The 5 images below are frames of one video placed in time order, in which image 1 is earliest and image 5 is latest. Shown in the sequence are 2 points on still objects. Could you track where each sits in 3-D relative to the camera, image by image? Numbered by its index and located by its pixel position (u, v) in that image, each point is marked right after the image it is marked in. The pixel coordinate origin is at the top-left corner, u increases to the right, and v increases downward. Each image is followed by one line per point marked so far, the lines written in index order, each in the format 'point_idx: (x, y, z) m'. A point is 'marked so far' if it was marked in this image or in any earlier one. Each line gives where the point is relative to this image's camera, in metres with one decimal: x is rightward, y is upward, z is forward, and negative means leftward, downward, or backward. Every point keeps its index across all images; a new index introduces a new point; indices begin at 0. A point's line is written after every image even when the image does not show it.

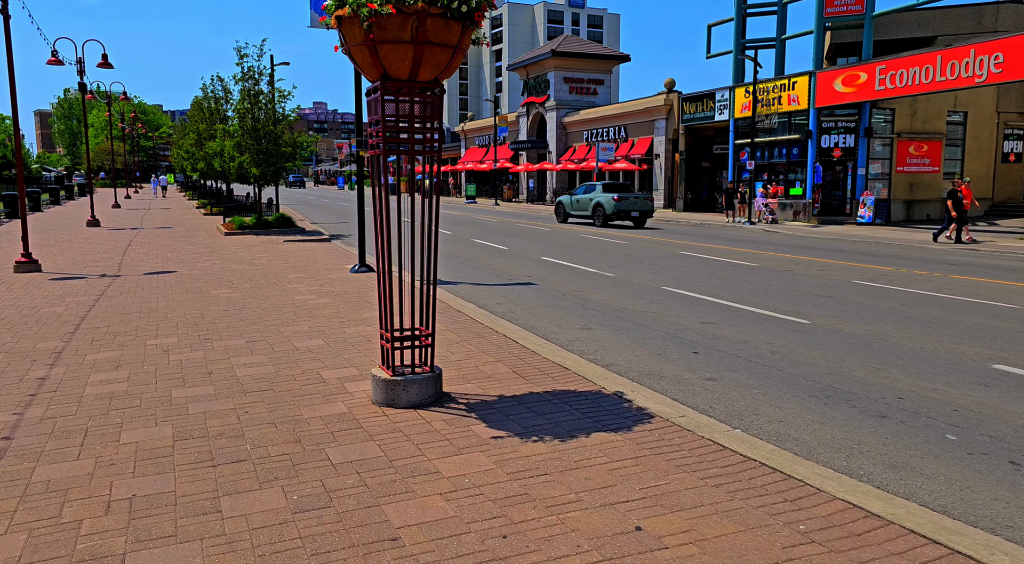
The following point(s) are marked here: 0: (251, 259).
0: (-5.8, +0.5, +18.0) m
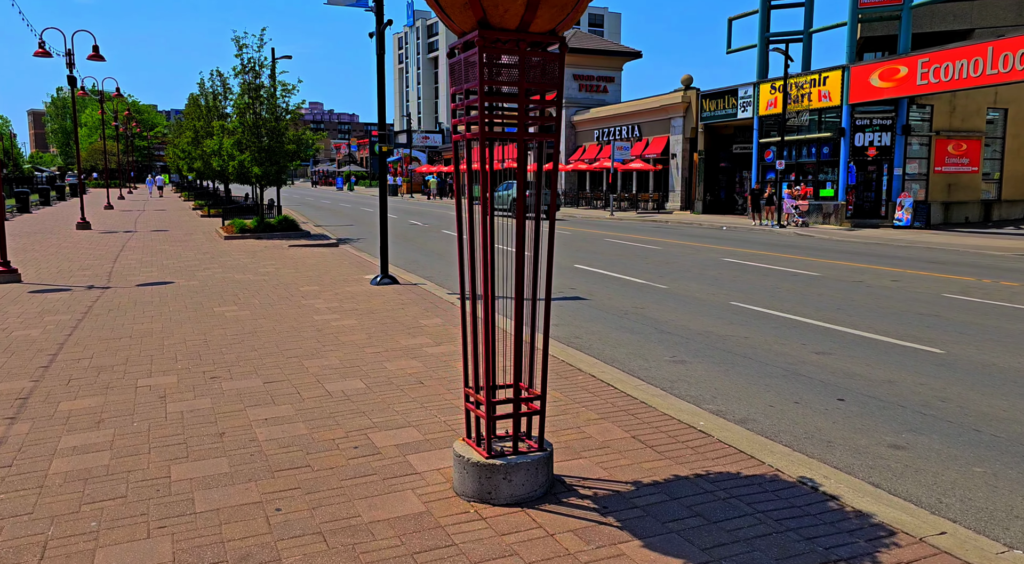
0: (-5.2, +0.3, +16.3) m
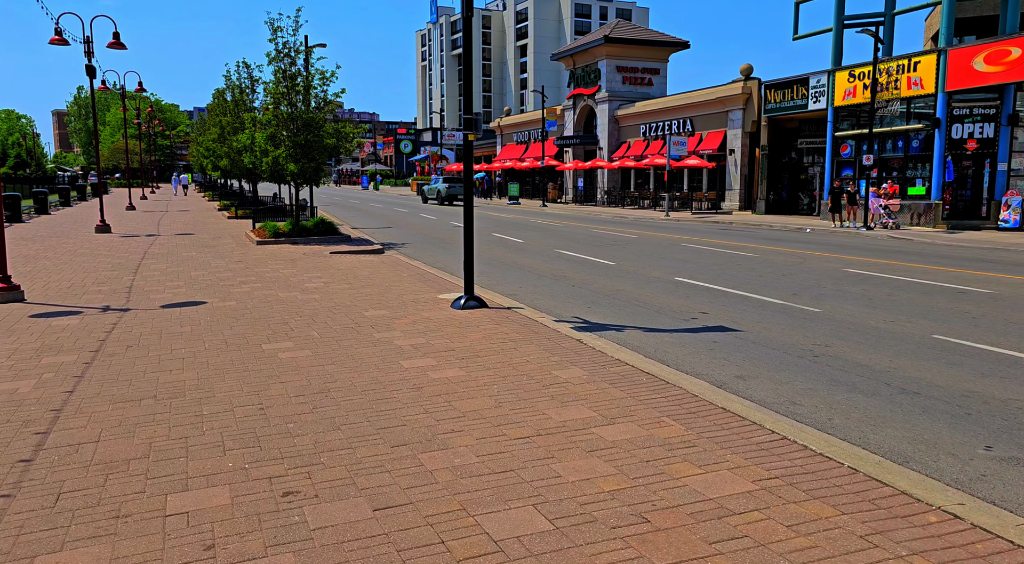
0: (-3.6, 0.0, +13.7) m
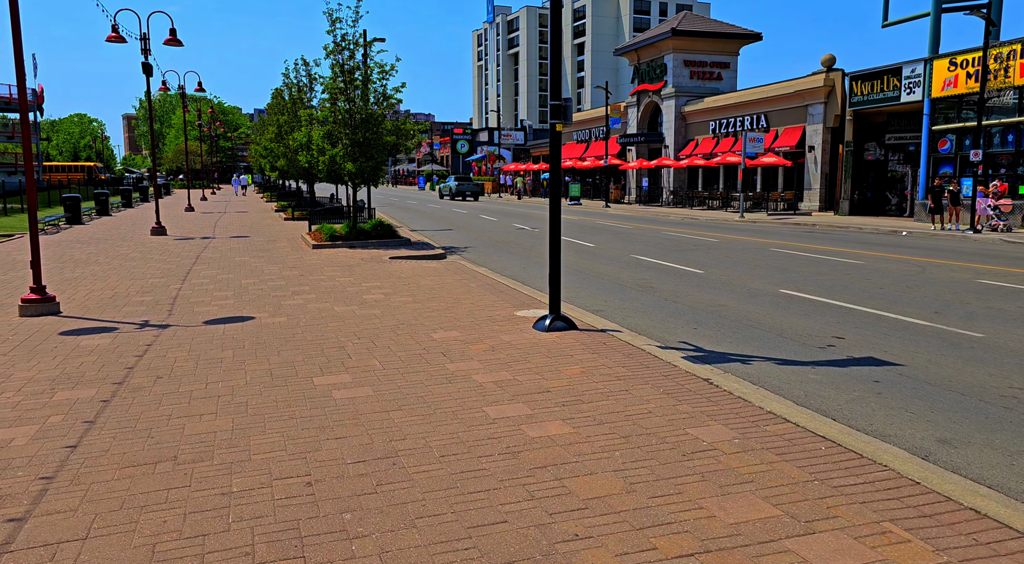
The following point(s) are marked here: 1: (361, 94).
0: (-2.3, -0.2, +12.3) m
1: (-3.7, +4.6, +19.7) m
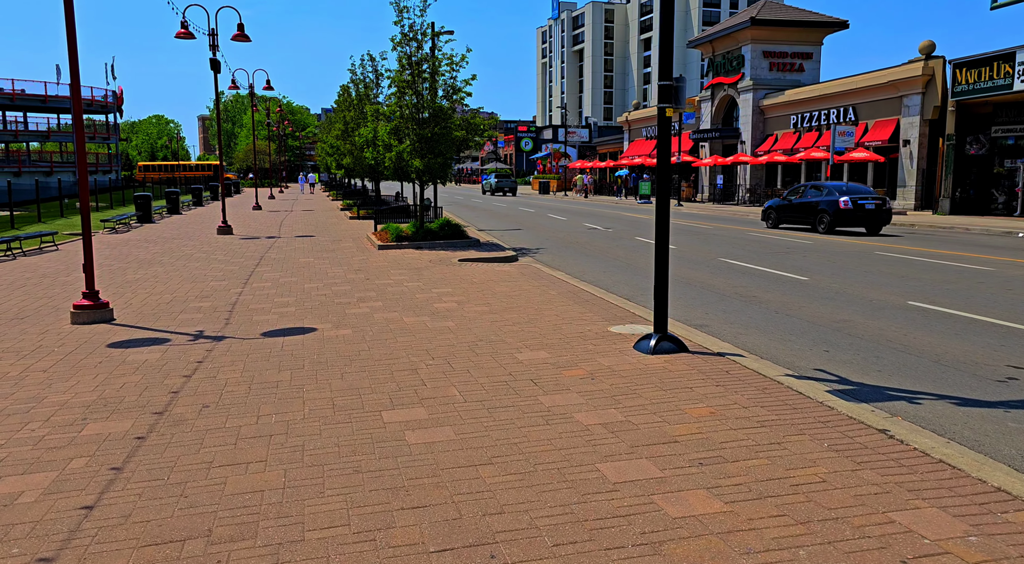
0: (-1.1, -0.3, +11.1) m
1: (-1.9, +4.5, +18.7) m
